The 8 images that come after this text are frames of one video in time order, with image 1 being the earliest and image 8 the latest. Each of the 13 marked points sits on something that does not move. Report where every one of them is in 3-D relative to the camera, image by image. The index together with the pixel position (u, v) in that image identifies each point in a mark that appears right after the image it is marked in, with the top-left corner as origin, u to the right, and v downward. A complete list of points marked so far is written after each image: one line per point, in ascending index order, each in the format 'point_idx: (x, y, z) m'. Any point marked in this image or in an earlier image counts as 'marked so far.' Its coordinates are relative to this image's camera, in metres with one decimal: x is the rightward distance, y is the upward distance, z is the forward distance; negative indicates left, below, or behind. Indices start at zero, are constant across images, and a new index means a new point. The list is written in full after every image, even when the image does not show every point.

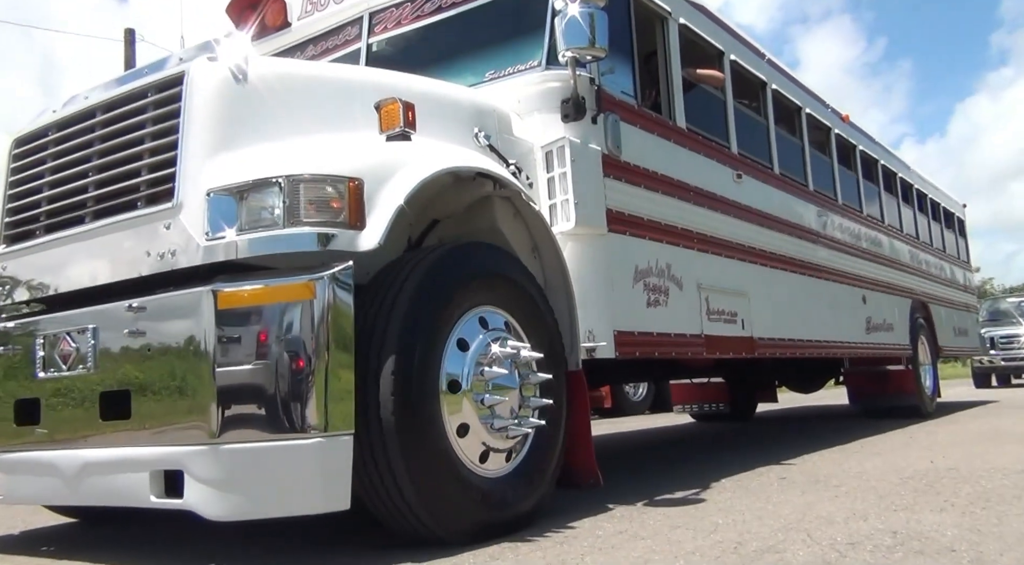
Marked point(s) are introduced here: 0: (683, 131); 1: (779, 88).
0: (+1.0, +0.9, +4.8) m
1: (+2.1, +1.5, +6.4) m
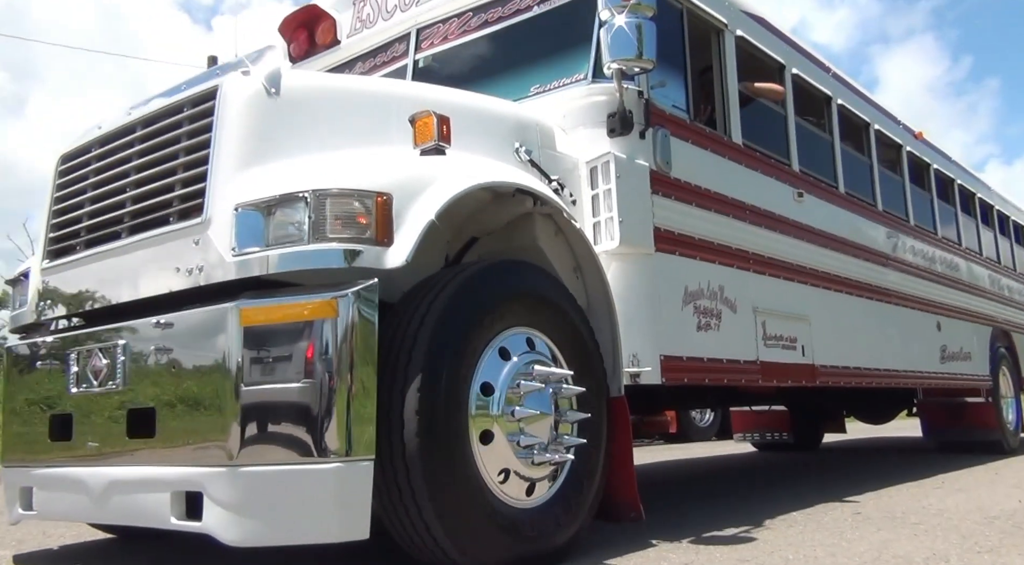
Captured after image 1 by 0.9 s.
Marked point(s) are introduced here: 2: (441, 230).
0: (+1.3, +0.8, +4.6) m
1: (+2.5, +1.4, +6.1) m
2: (-0.4, +0.2, +3.5) m
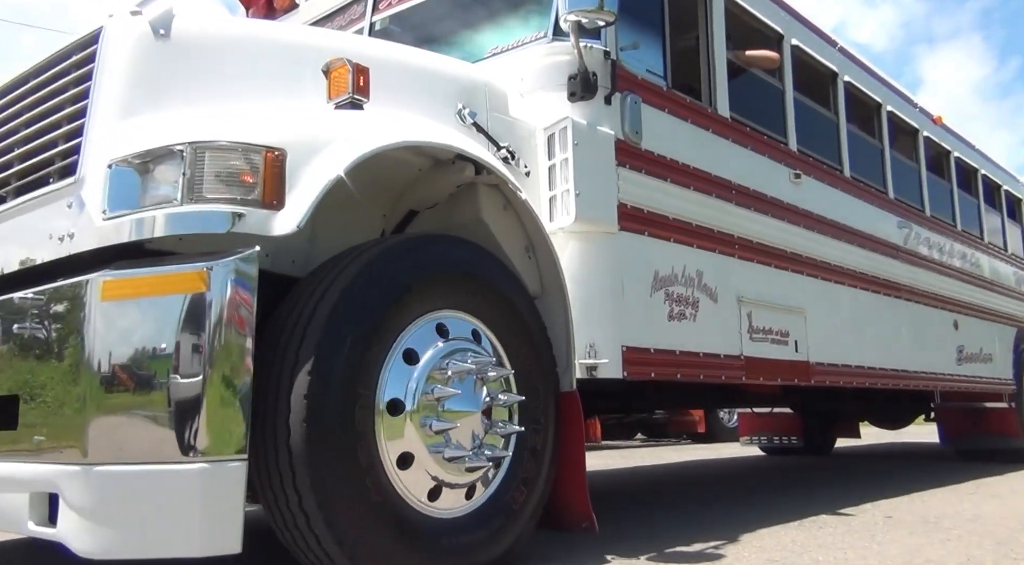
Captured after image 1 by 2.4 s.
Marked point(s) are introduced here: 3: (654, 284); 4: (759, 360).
0: (+1.1, +0.8, +4.2) m
1: (+2.4, +1.4, +5.6) m
2: (-0.6, +0.3, +3.1) m
3: (+0.6, 0.0, +3.5) m
4: (+1.3, -0.4, +4.2) m
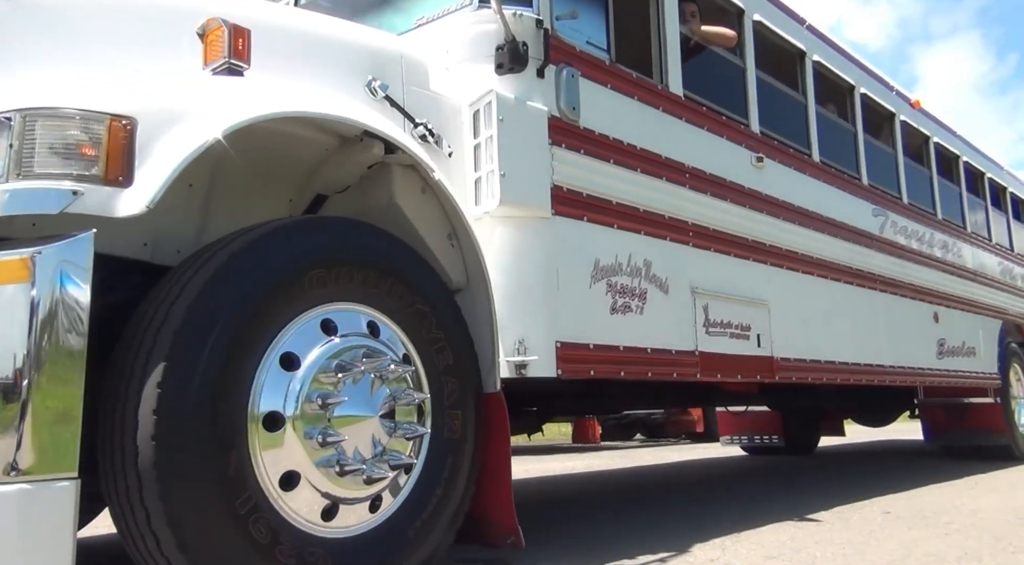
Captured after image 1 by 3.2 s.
0: (+0.8, +0.9, +3.9) m
1: (+2.1, +1.5, +5.3) m
2: (-0.9, +0.3, +2.8) m
3: (+0.3, 0.0, +3.2) m
4: (+1.0, -0.3, +3.9) m
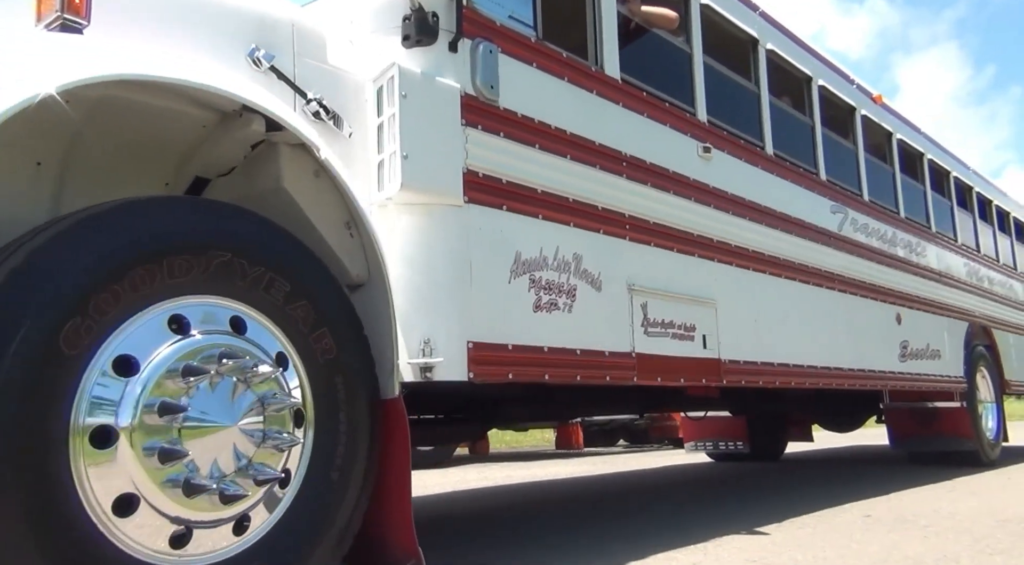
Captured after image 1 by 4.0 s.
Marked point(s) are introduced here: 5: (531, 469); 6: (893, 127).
0: (+0.5, +0.9, +3.6) m
1: (+1.7, +1.5, +5.1) m
2: (-1.2, +0.4, +2.5) m
3: (0.0, 0.0, +3.0) m
4: (+0.6, -0.3, +3.6) m
5: (+0.3, -2.4, +10.4) m
6: (+3.2, +1.3, +6.7) m
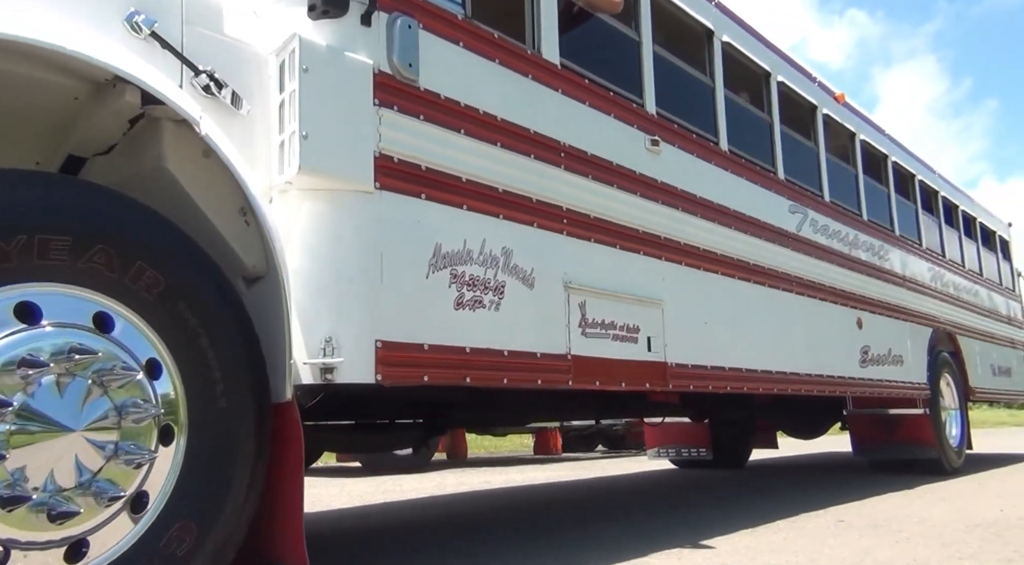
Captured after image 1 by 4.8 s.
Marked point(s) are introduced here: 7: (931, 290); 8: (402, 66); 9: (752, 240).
0: (+0.2, +0.9, +3.4) m
1: (+1.4, +1.5, +4.9) m
2: (-1.4, +0.4, +2.2) m
3: (-0.3, +0.1, +2.7) m
4: (+0.3, -0.3, +3.4) m
5: (-0.2, -2.4, +10.1) m
6: (+2.8, +1.3, +6.6) m
7: (+4.1, -0.1, +7.9) m
8: (-0.4, +0.7, +2.7) m
9: (+1.4, +0.2, +4.7) m
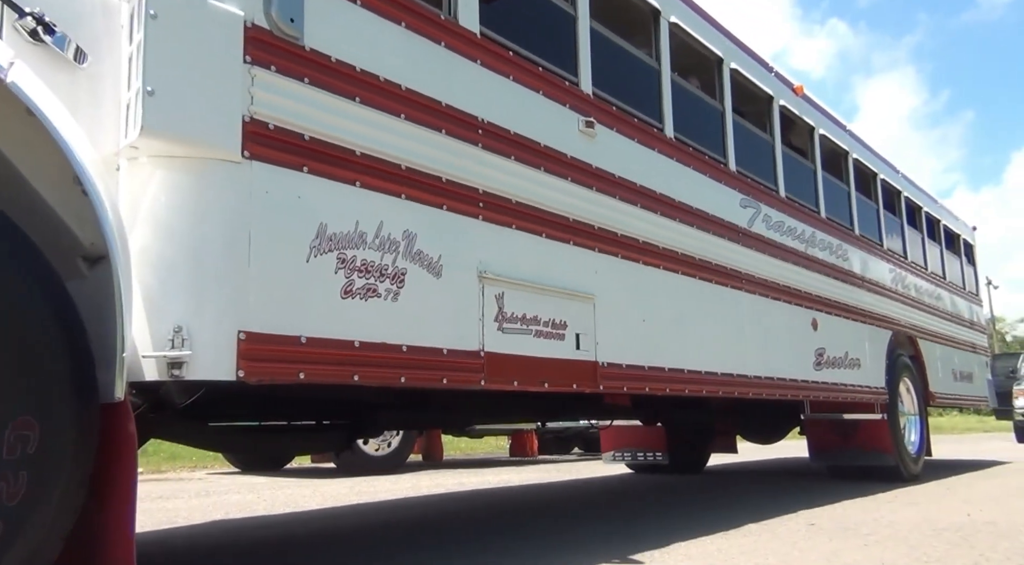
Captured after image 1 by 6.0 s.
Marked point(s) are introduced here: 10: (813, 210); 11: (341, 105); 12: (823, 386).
0: (-0.1, +0.9, +3.1) m
1: (+1.0, +1.5, +4.7) m
2: (-1.7, +0.5, +1.9) m
3: (-0.6, +0.1, +2.4) m
4: (0.0, -0.3, +3.1) m
5: (-0.8, -2.4, +9.8) m
6: (+2.4, +1.3, +6.4) m
7: (+3.6, -0.1, +7.7) m
8: (-0.7, +0.8, +2.4) m
9: (+1.0, +0.3, +4.5) m
10: (+2.3, +0.6, +6.2) m
11: (-0.5, +0.6, +2.6) m
12: (+2.2, -0.7, +5.7) m
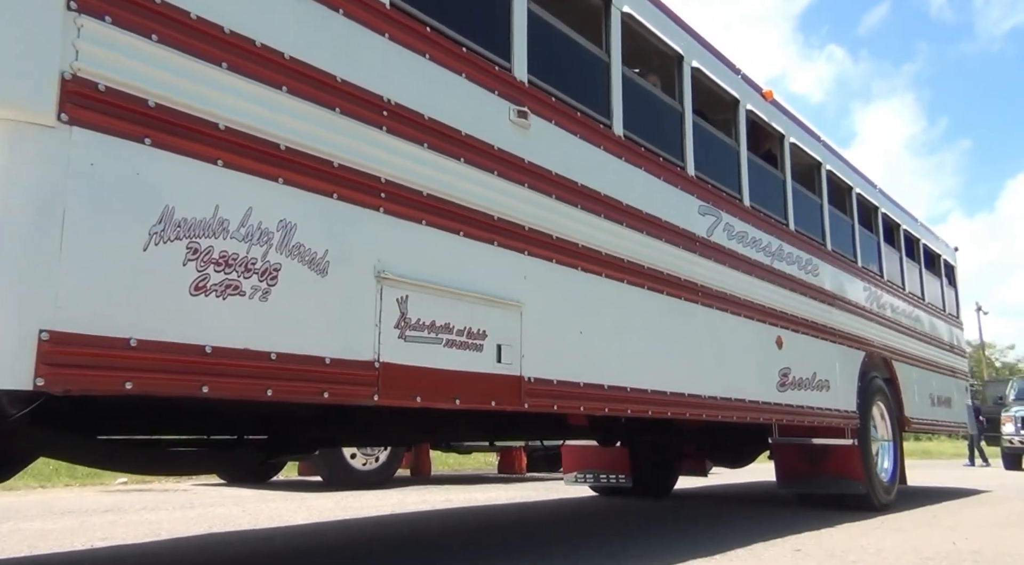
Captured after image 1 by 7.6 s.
0: (-0.4, +0.9, +2.8) m
1: (+0.7, +1.4, +4.3) m
2: (-2.0, +0.5, +1.5) m
3: (-0.9, +0.1, +2.0) m
4: (-0.3, -0.3, +2.7) m
5: (-1.2, -2.5, +9.4) m
6: (+2.1, +1.1, +6.1) m
7: (+3.2, -0.3, +7.3) m
8: (-1.0, +0.8, +2.0) m
9: (+0.7, +0.2, +4.1) m
10: (+1.9, +0.4, +5.8) m
11: (-0.8, +0.6, +2.2) m
12: (+1.8, -0.8, +5.4) m
